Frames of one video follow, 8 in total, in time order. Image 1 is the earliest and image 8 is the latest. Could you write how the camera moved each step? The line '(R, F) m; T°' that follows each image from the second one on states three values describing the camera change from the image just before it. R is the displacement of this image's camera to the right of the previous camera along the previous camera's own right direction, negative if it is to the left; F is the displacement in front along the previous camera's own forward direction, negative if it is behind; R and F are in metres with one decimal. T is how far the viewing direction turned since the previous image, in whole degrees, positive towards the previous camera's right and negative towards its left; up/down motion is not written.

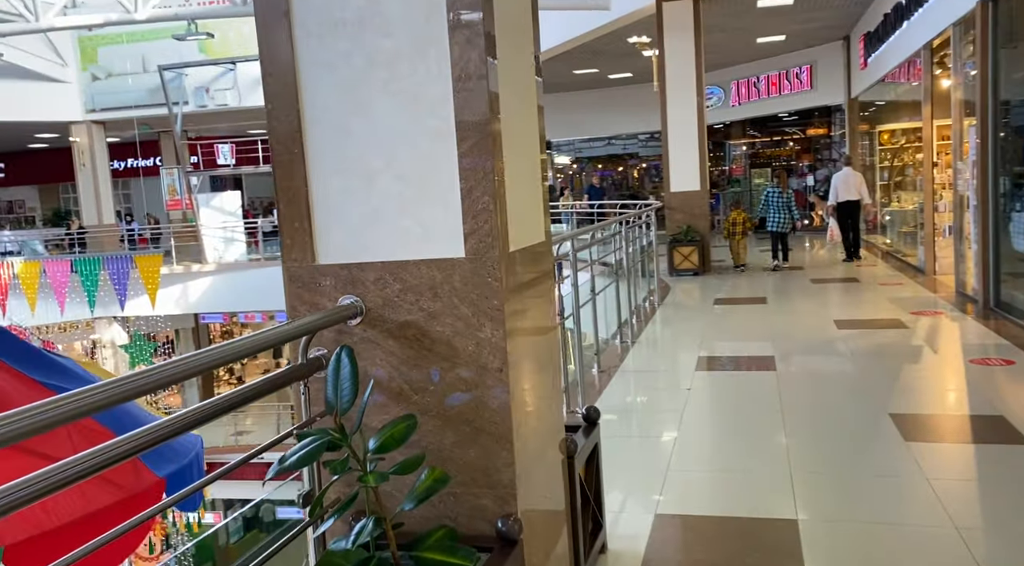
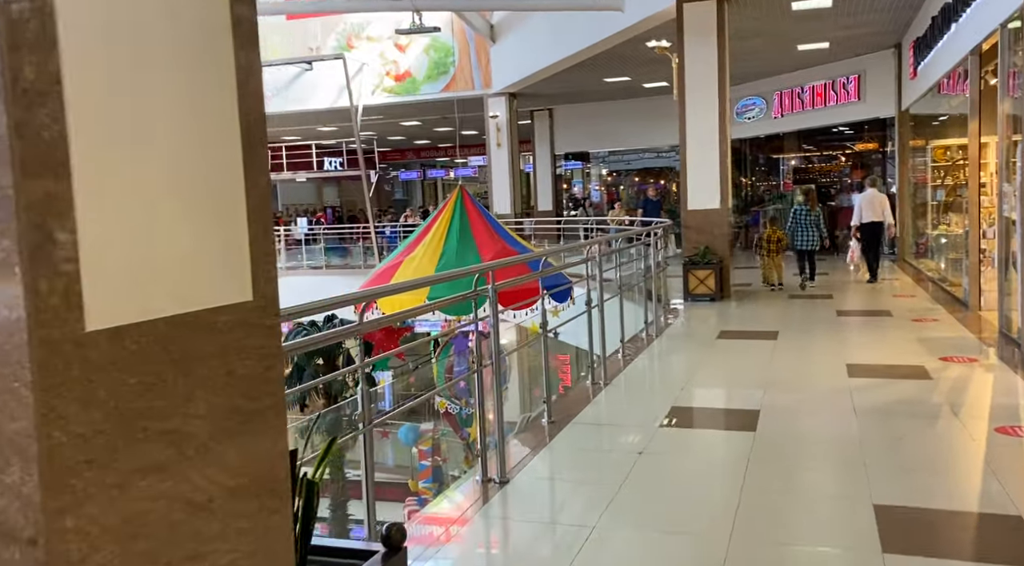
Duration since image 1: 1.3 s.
(+0.6, +0.8) m; -4°
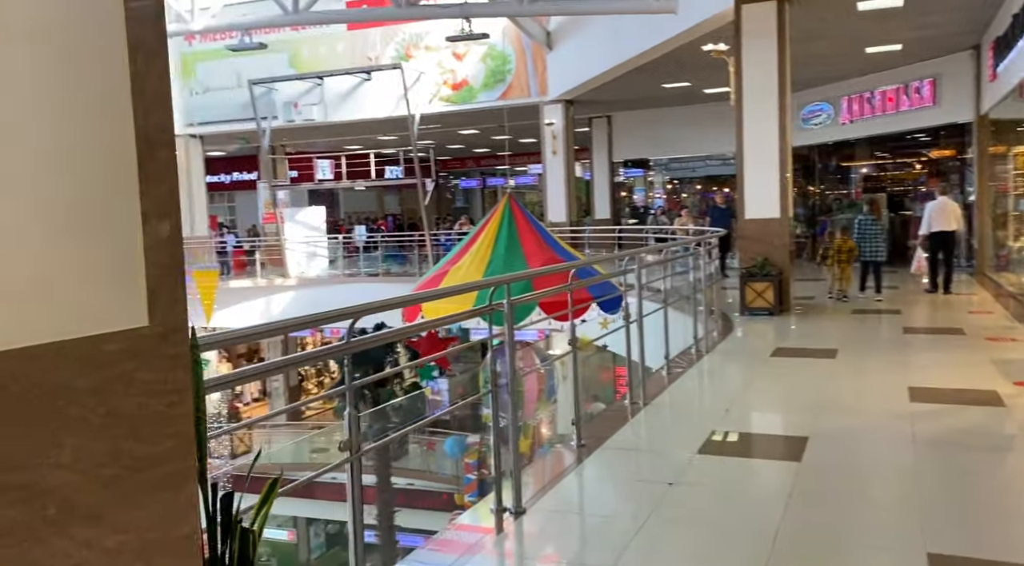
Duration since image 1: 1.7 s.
(+0.2, +0.2) m; -4°
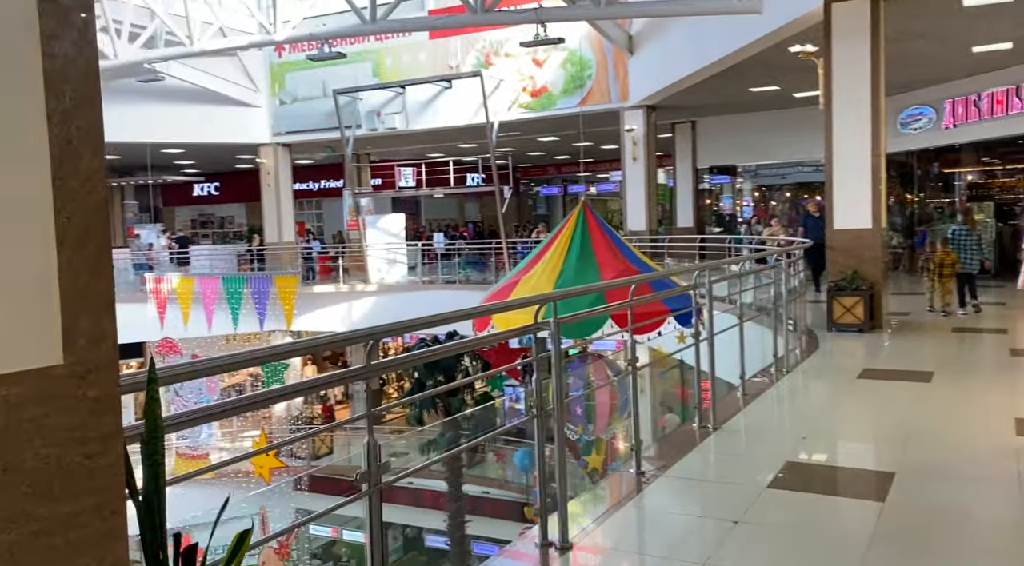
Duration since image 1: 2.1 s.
(+0.1, +0.2) m; -6°
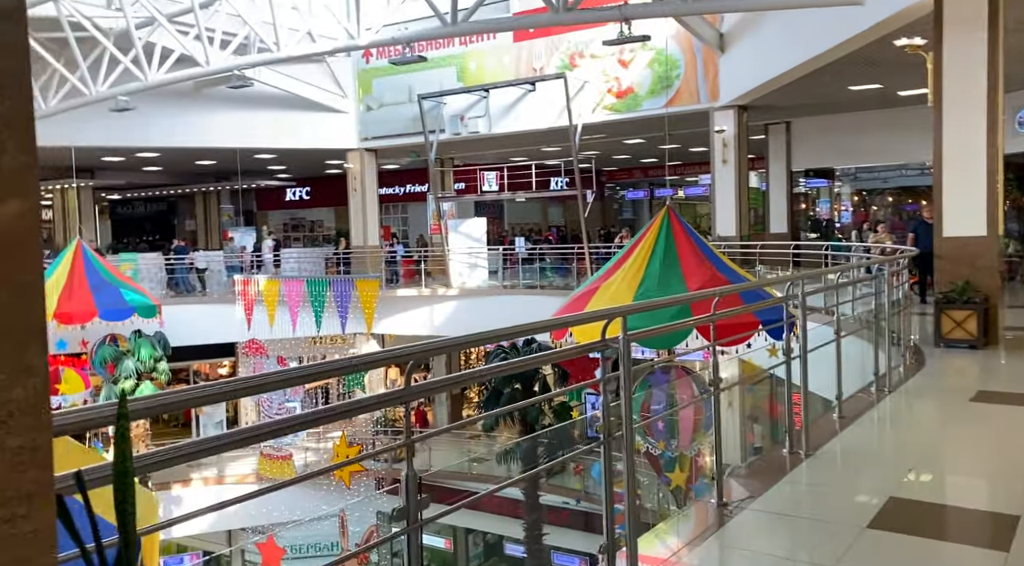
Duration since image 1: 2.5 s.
(+0.1, +0.3) m; -6°
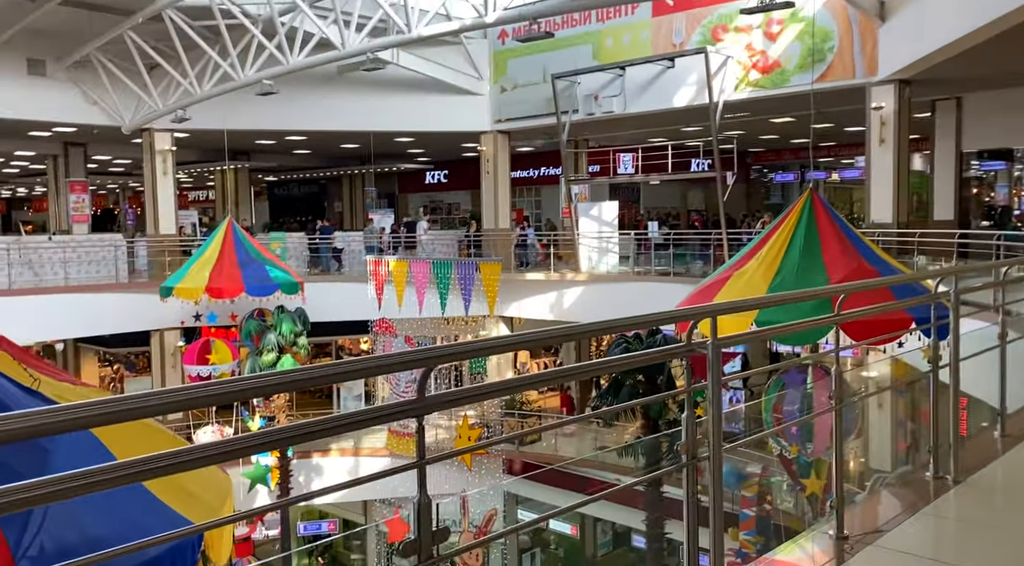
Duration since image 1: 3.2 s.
(+0.2, +0.4) m; -9°
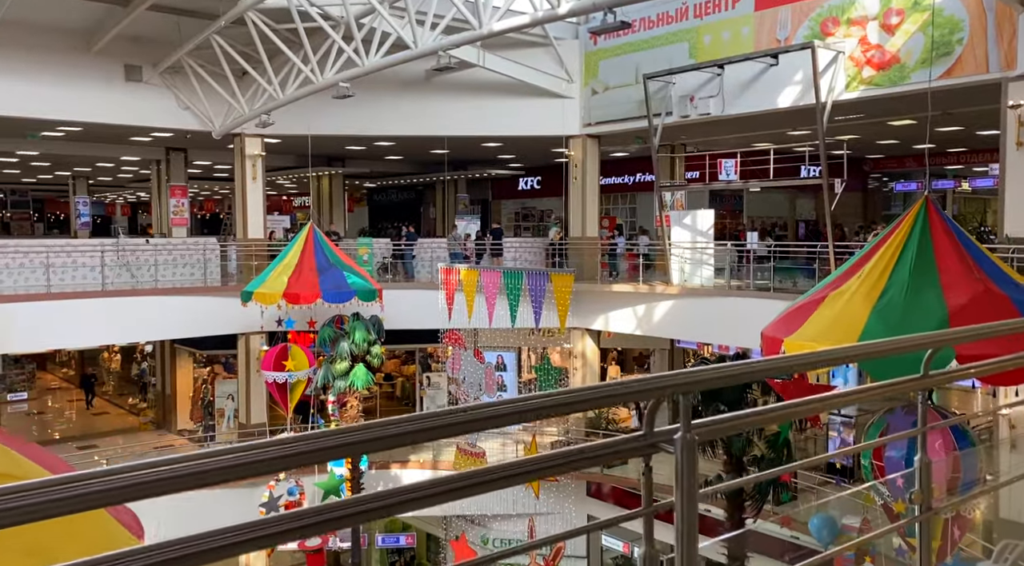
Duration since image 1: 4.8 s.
(+0.4, +0.7) m; -7°
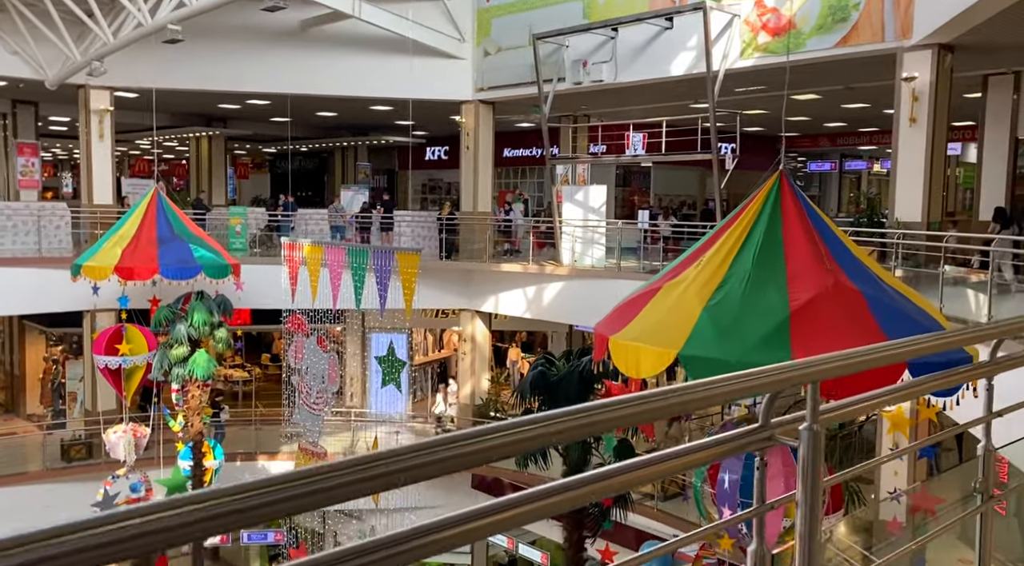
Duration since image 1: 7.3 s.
(+1.0, +1.1) m; +4°
